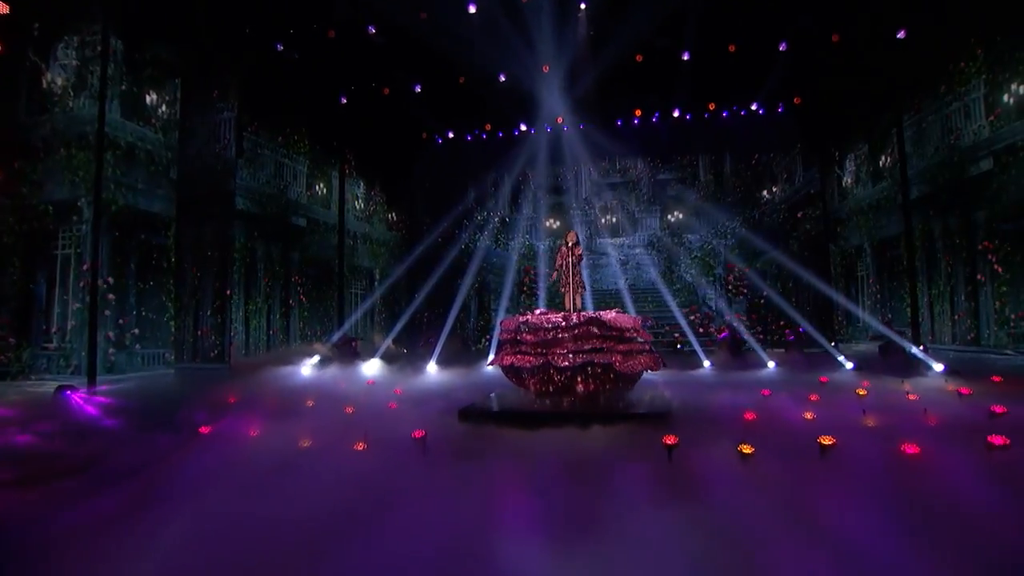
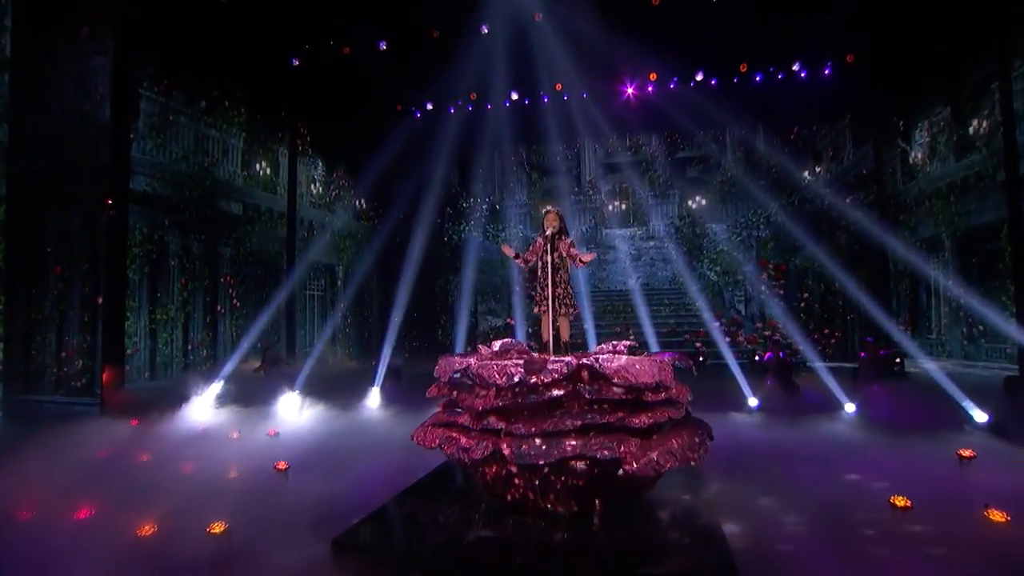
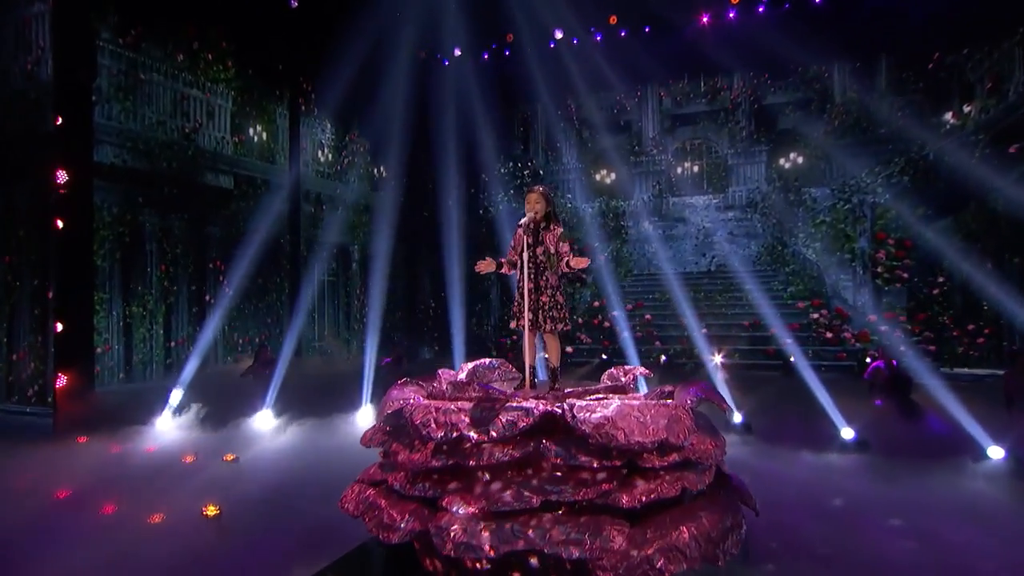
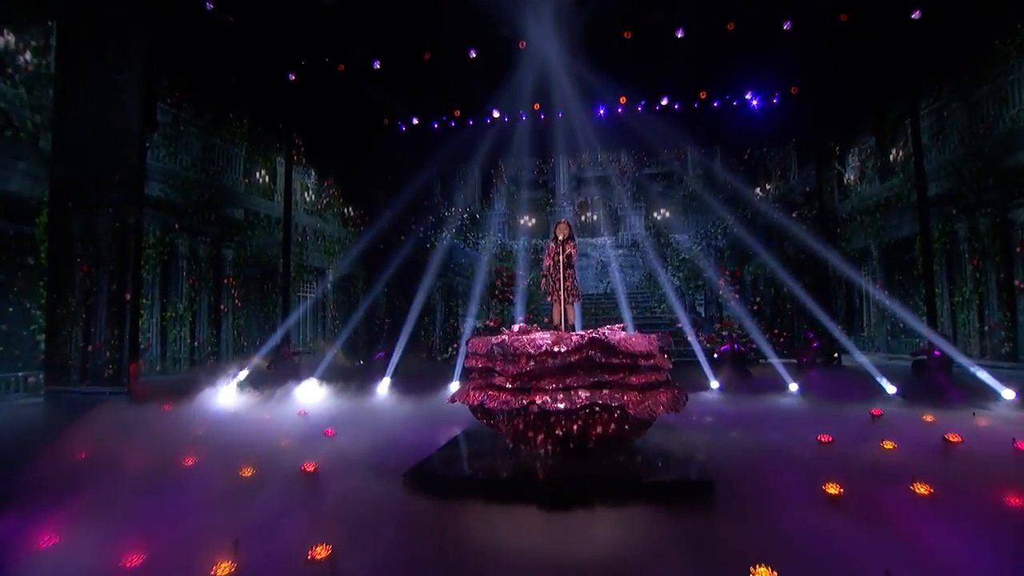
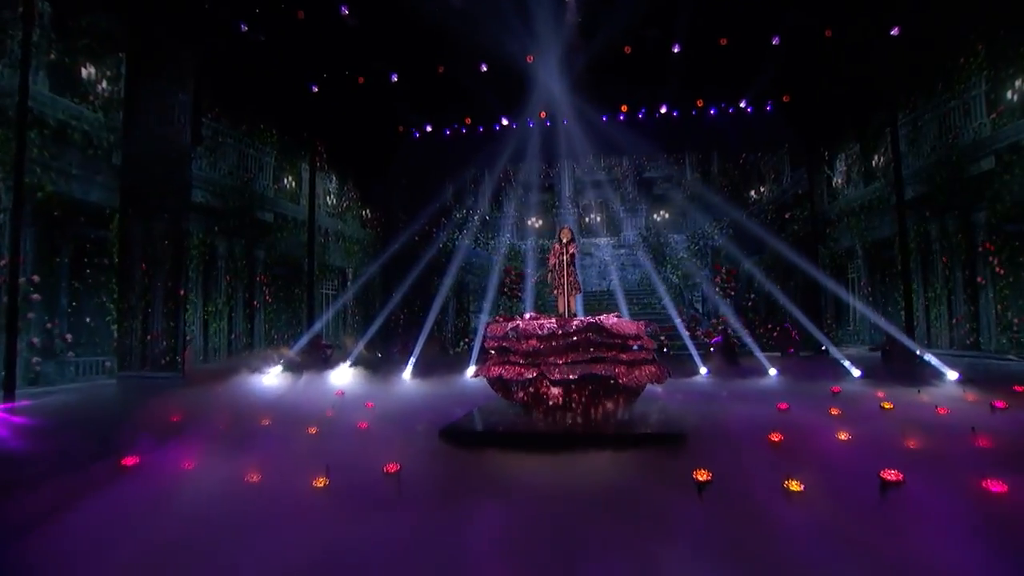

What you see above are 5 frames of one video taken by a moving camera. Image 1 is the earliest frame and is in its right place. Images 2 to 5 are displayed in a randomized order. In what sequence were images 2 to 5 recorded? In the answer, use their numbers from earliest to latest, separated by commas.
5, 4, 2, 3
